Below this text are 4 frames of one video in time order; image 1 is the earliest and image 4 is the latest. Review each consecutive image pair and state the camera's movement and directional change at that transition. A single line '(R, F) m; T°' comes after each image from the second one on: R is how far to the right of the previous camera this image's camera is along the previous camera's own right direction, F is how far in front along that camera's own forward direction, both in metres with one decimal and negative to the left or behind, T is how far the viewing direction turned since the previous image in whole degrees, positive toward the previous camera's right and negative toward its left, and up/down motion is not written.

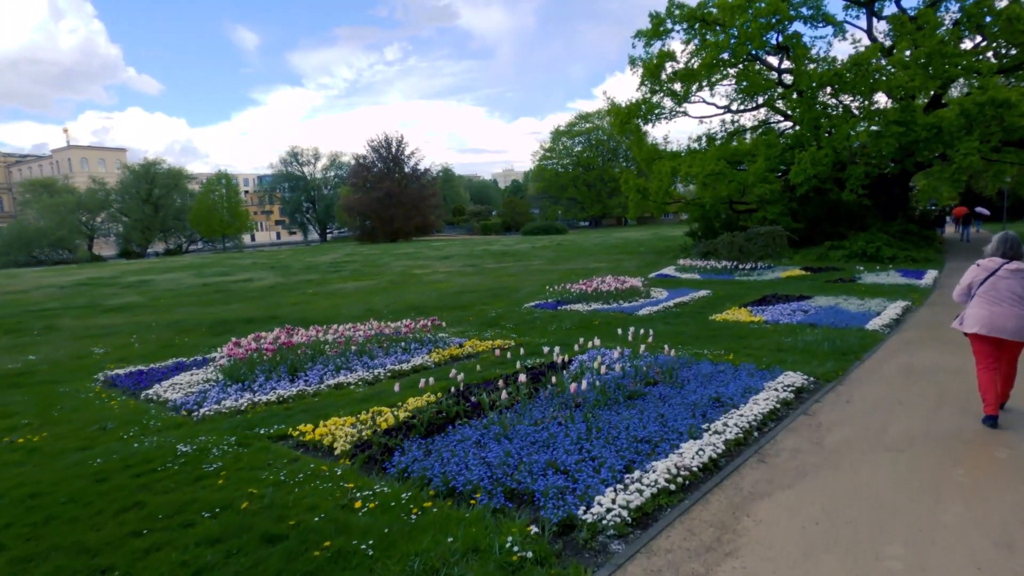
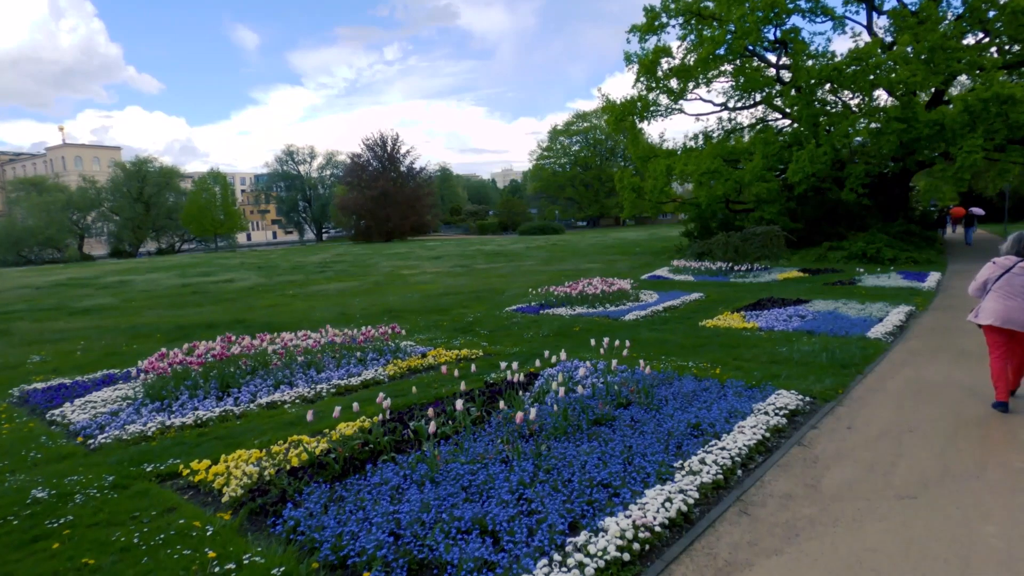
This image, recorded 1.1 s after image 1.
(+0.5, +0.8) m; 0°
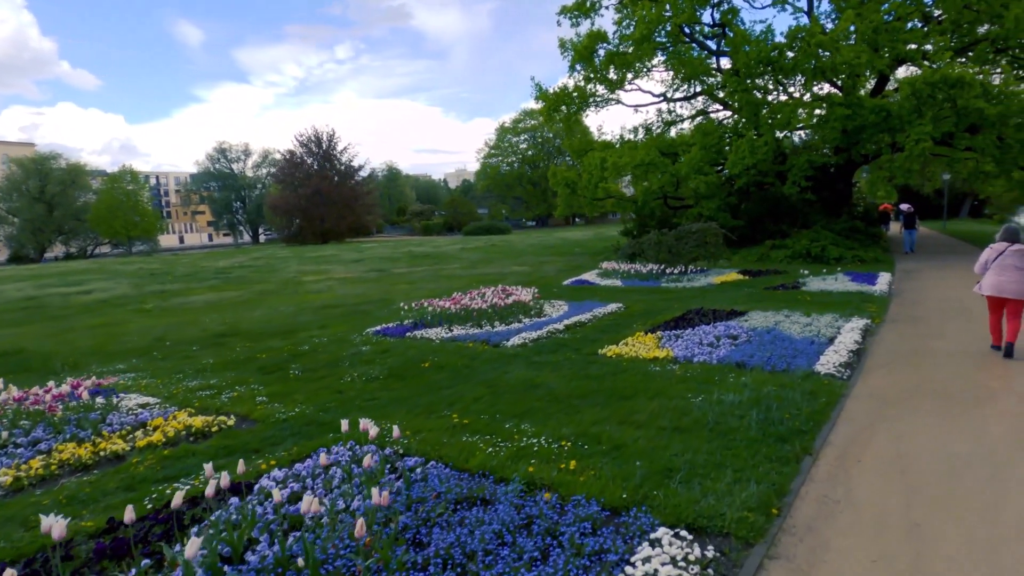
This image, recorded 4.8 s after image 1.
(+1.8, +3.0) m; +4°
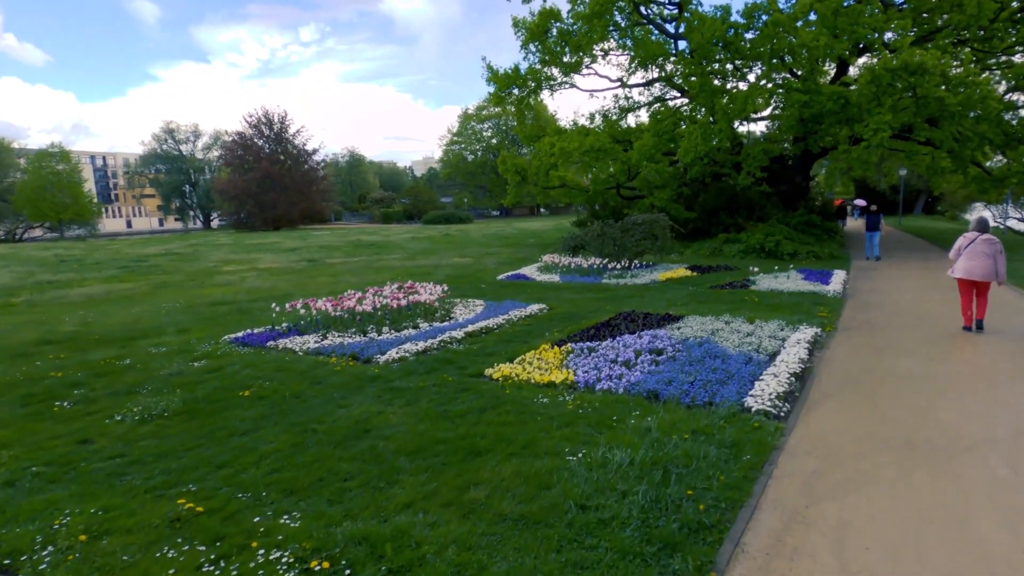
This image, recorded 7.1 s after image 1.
(+1.2, +1.8) m; +3°
